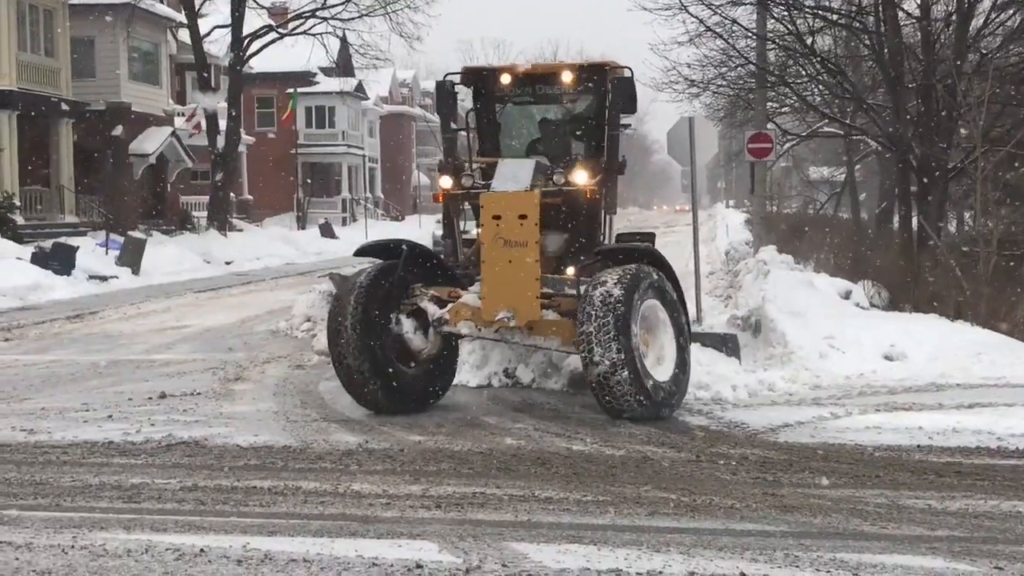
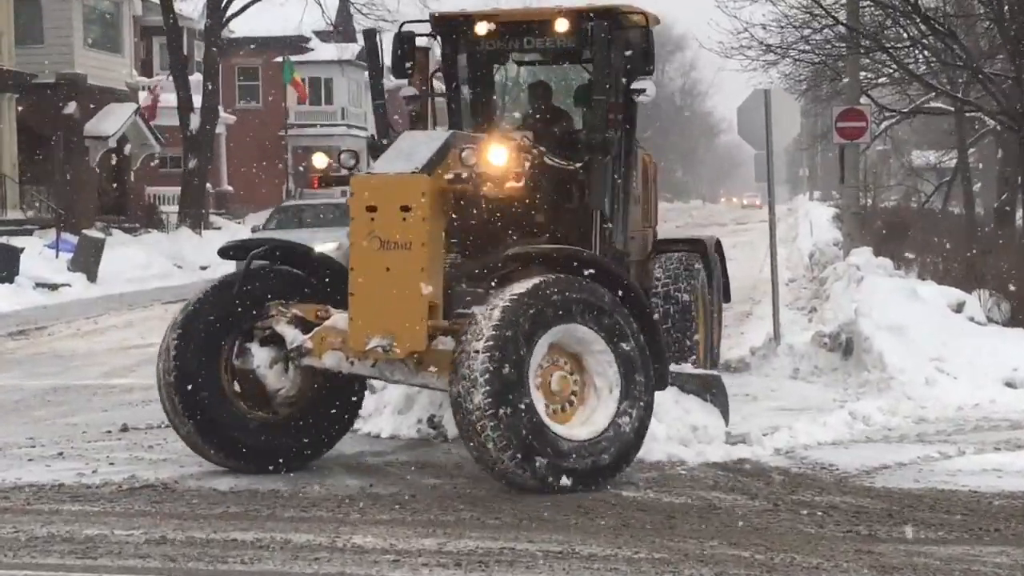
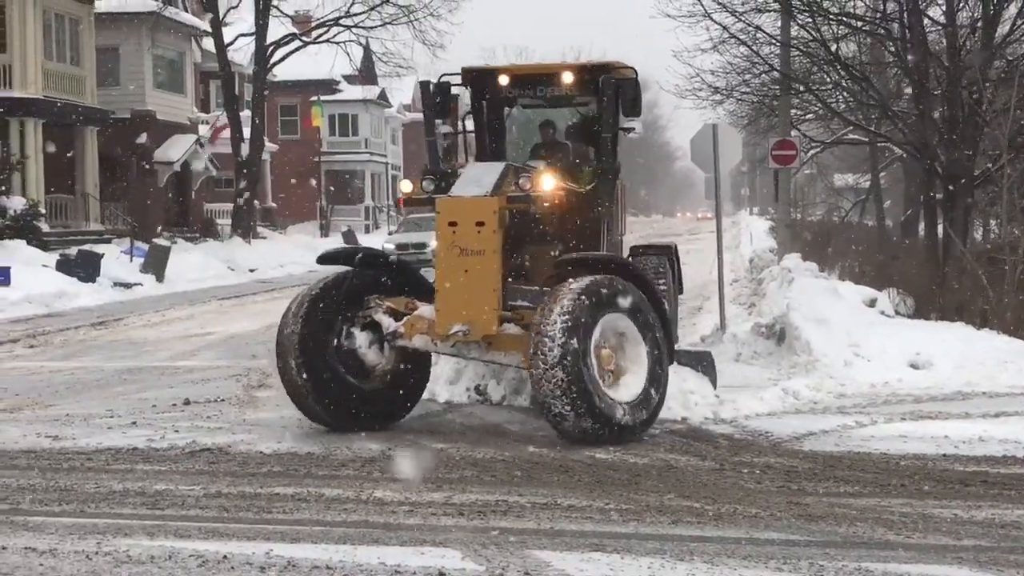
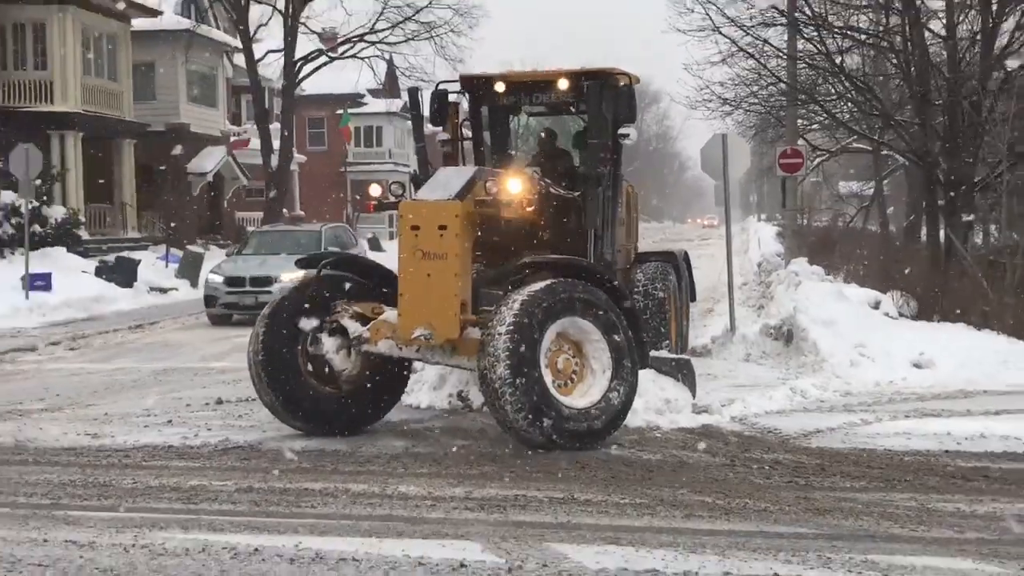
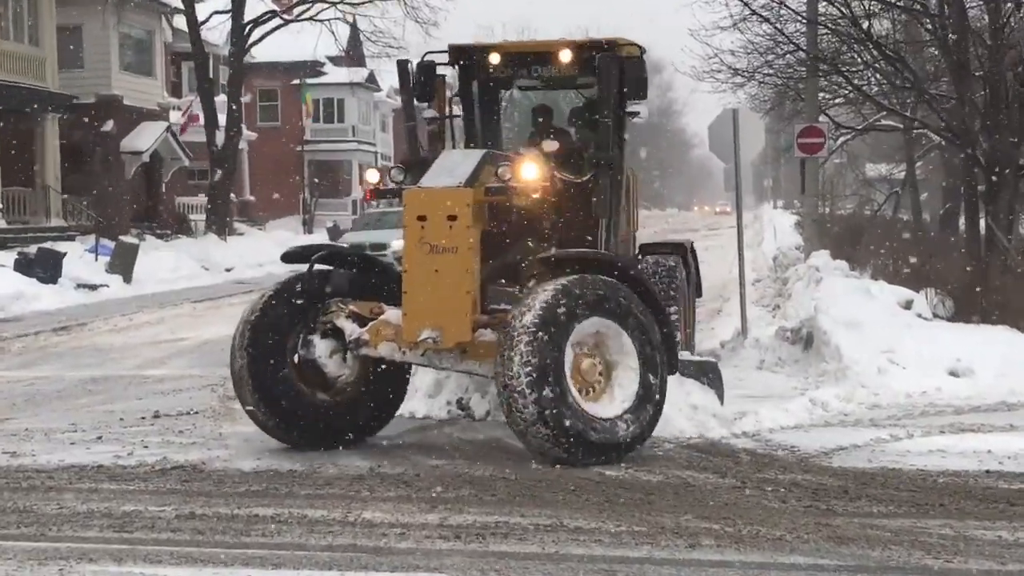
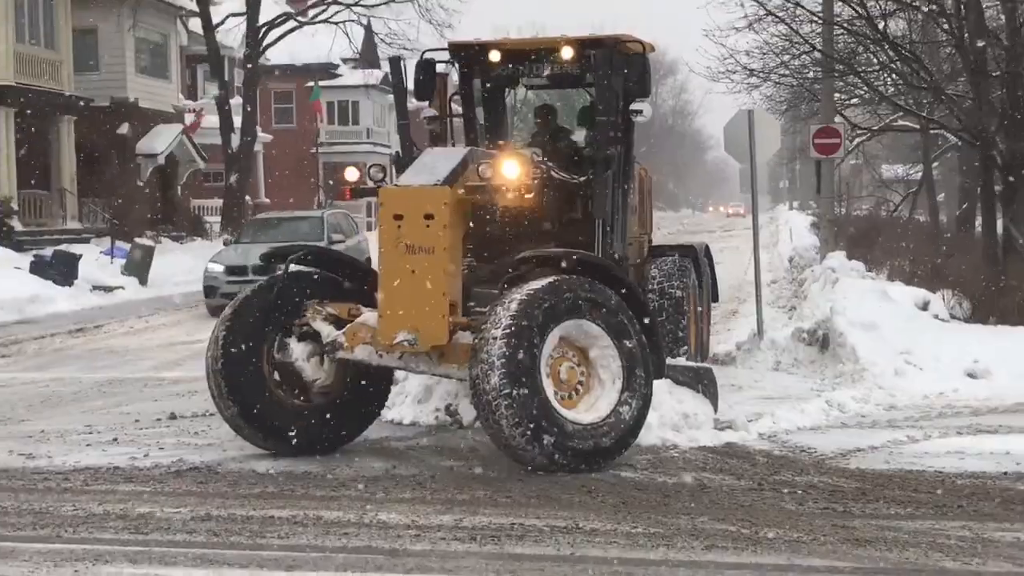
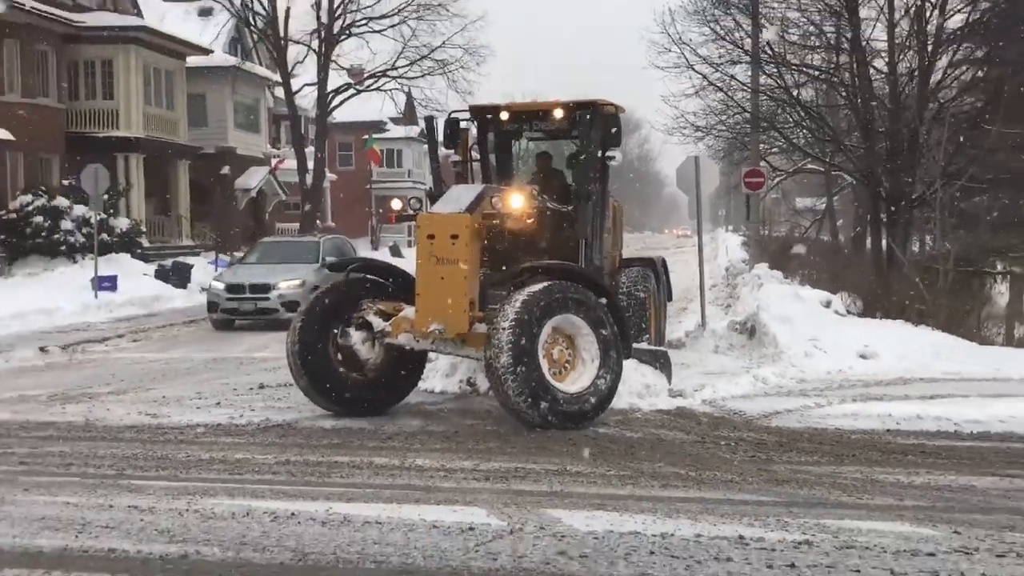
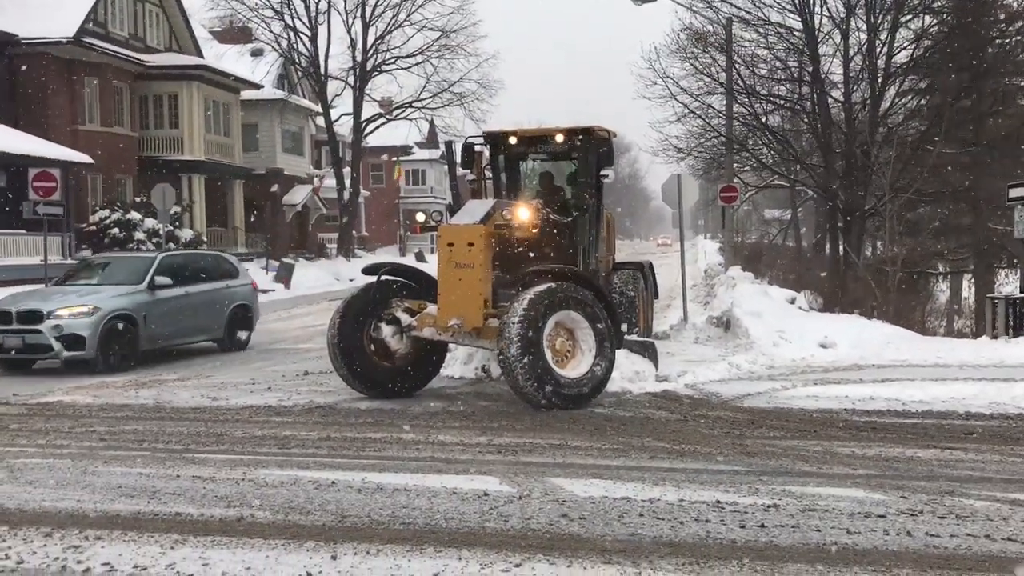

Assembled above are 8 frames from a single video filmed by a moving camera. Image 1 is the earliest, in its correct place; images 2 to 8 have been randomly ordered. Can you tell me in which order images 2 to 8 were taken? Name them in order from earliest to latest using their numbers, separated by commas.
3, 5, 2, 6, 4, 7, 8
